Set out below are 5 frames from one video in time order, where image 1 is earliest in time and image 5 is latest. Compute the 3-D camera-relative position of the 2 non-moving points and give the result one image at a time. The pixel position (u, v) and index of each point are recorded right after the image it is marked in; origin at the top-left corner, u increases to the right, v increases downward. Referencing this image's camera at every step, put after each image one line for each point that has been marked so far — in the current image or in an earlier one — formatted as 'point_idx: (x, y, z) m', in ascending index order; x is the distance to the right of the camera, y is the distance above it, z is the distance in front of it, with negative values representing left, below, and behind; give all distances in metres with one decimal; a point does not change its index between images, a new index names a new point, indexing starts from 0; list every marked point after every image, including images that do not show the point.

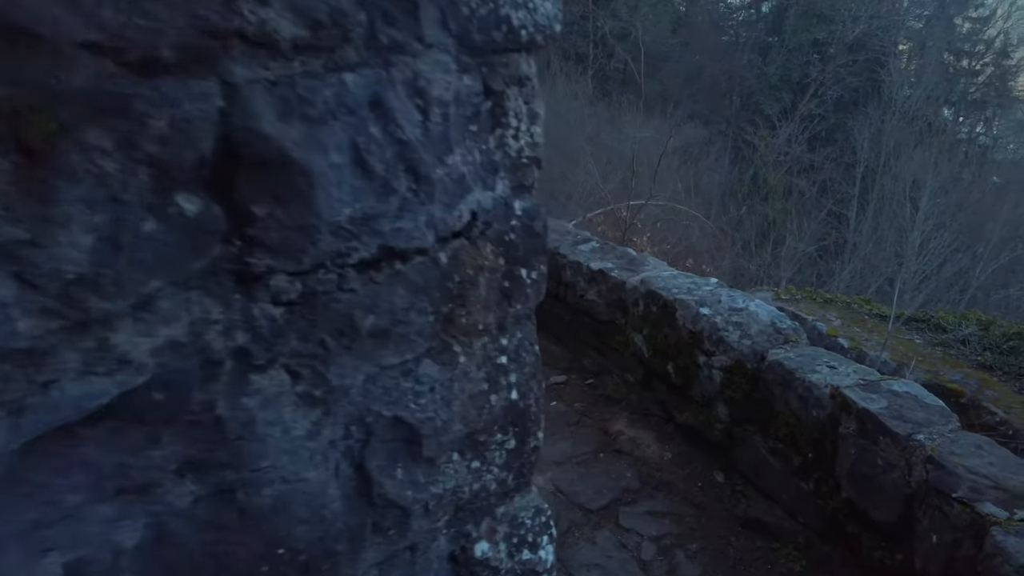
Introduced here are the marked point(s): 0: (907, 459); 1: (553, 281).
0: (+0.8, -0.4, +1.5) m
1: (+0.2, 0.0, +2.8) m
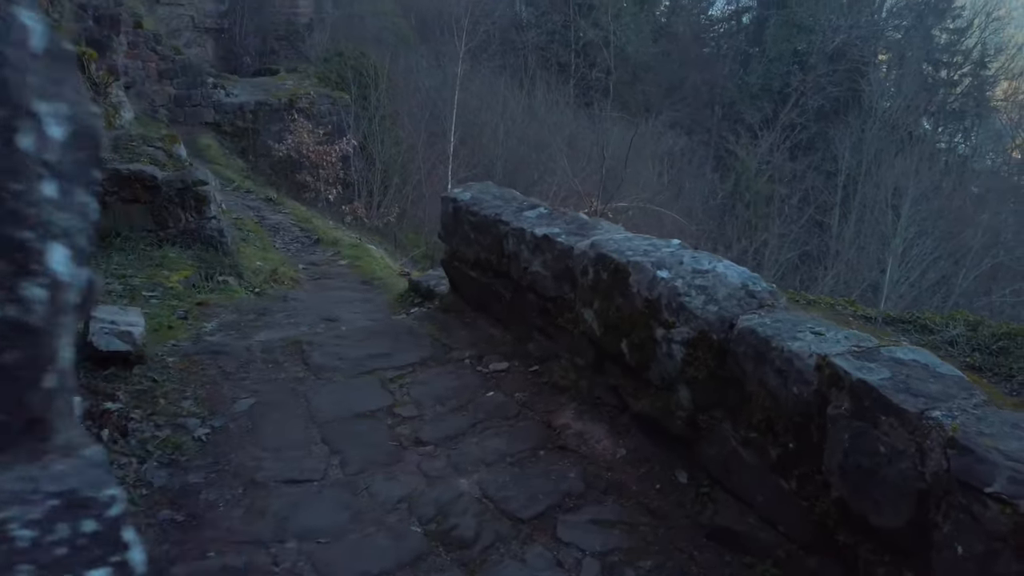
0: (+0.6, -0.2, +1.2) m
1: (-0.1, +0.1, +2.4) m
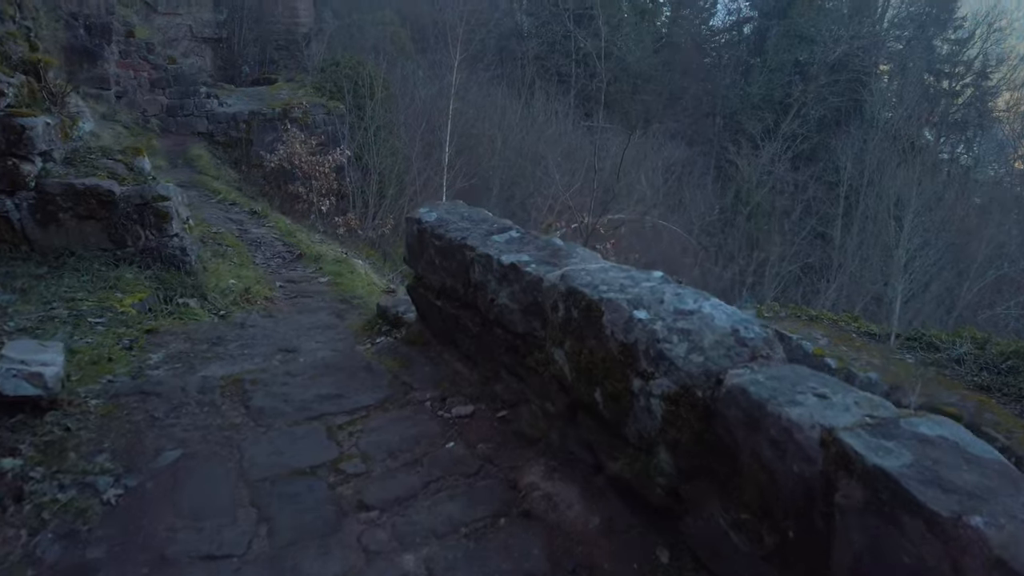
0: (+0.5, -0.3, +0.9) m
1: (-0.2, 0.0, +2.2) m
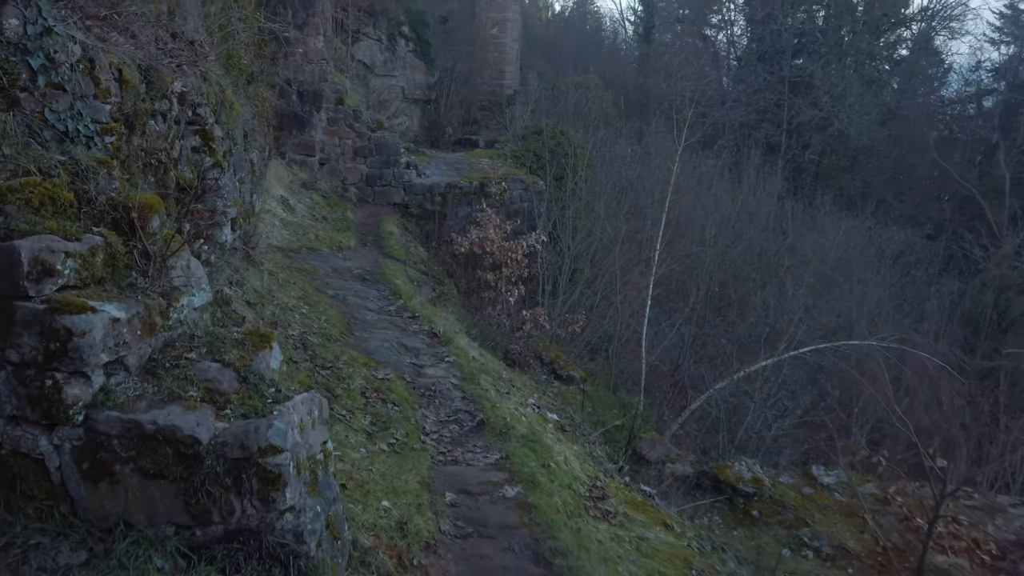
0: (+0.8, -1.2, -1.1) m
1: (+0.4, -0.9, +0.4) m
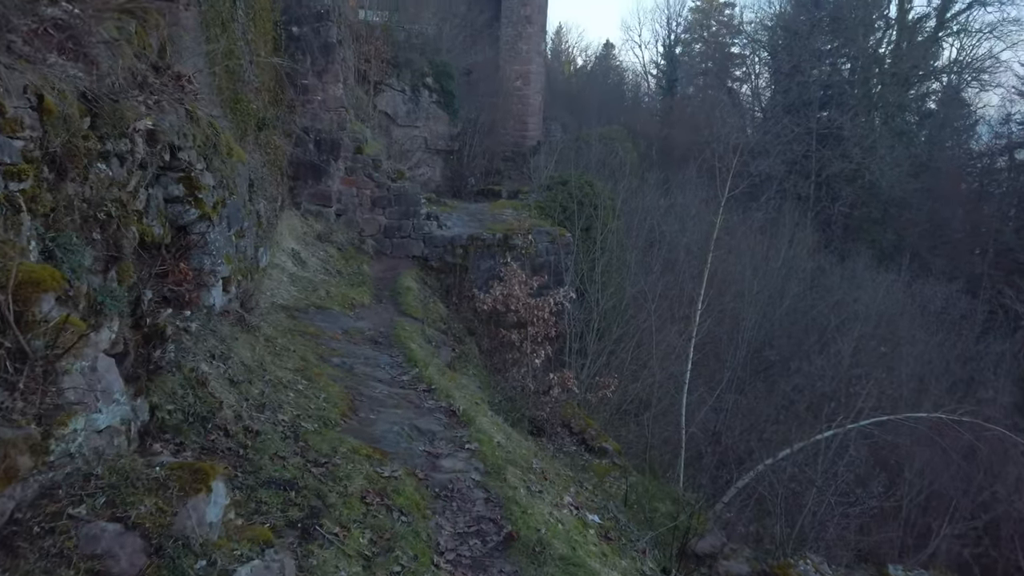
0: (+0.8, -1.2, -2.0) m
1: (+0.5, -1.0, -0.6) m
